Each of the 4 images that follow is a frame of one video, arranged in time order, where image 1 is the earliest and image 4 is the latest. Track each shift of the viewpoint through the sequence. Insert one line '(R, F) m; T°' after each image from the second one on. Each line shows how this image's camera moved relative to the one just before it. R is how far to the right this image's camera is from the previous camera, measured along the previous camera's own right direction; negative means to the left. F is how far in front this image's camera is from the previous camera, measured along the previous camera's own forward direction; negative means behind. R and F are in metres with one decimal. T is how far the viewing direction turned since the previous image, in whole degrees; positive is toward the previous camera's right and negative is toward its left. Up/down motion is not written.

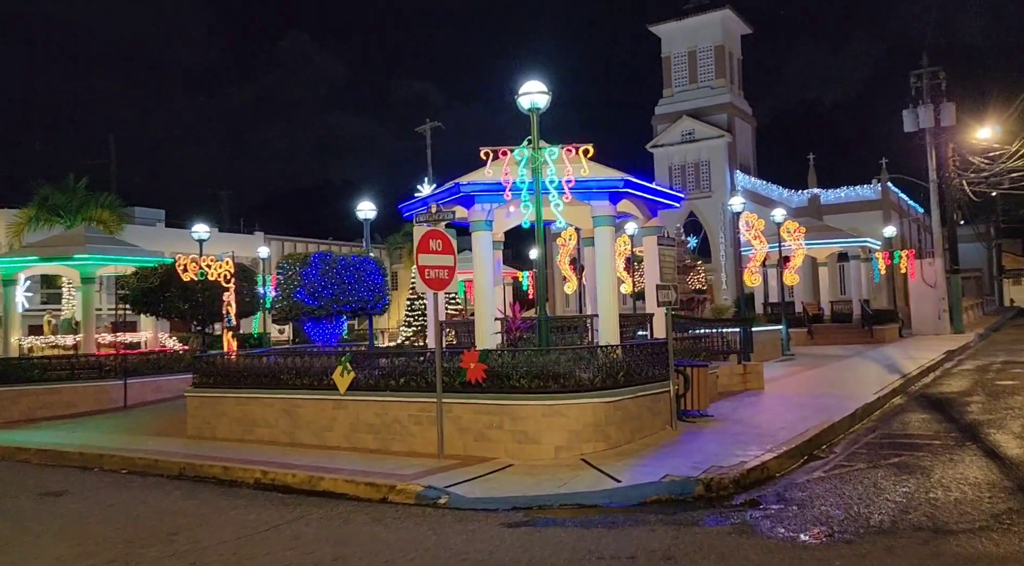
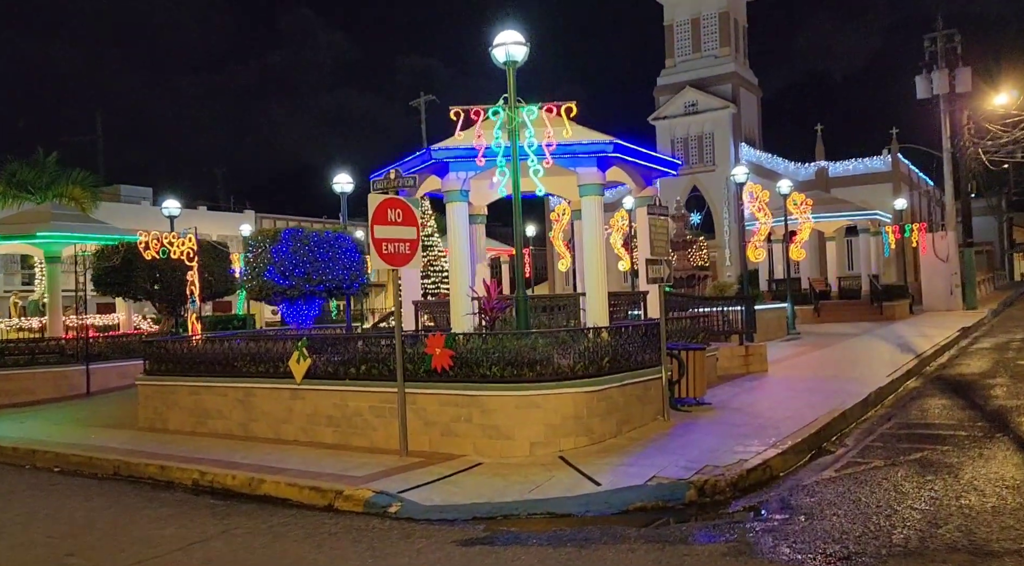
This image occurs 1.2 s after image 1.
(+0.4, +1.3) m; 0°
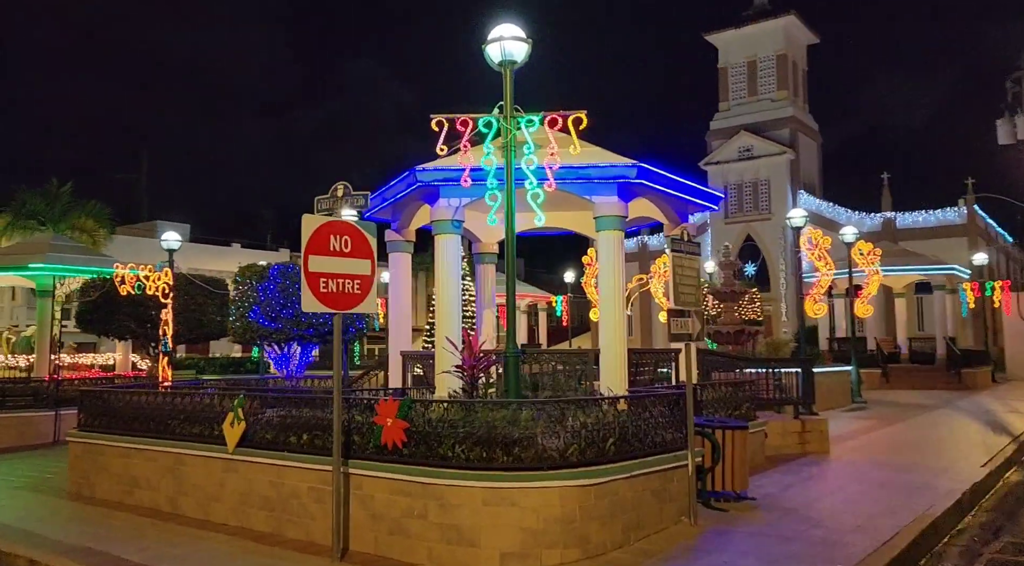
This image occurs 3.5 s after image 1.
(+0.7, +2.4) m; -4°
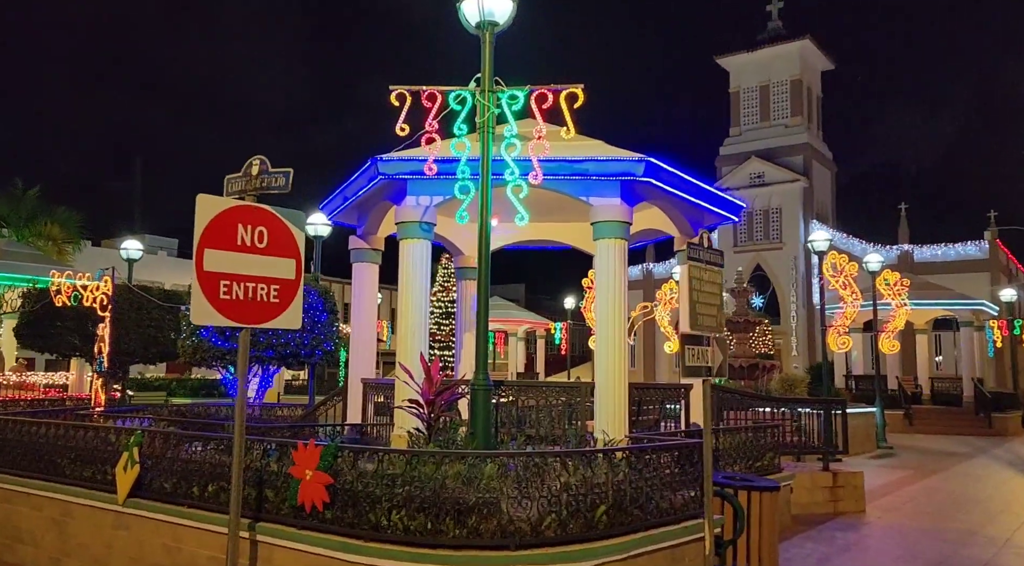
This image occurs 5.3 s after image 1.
(+0.3, +1.9) m; 0°
